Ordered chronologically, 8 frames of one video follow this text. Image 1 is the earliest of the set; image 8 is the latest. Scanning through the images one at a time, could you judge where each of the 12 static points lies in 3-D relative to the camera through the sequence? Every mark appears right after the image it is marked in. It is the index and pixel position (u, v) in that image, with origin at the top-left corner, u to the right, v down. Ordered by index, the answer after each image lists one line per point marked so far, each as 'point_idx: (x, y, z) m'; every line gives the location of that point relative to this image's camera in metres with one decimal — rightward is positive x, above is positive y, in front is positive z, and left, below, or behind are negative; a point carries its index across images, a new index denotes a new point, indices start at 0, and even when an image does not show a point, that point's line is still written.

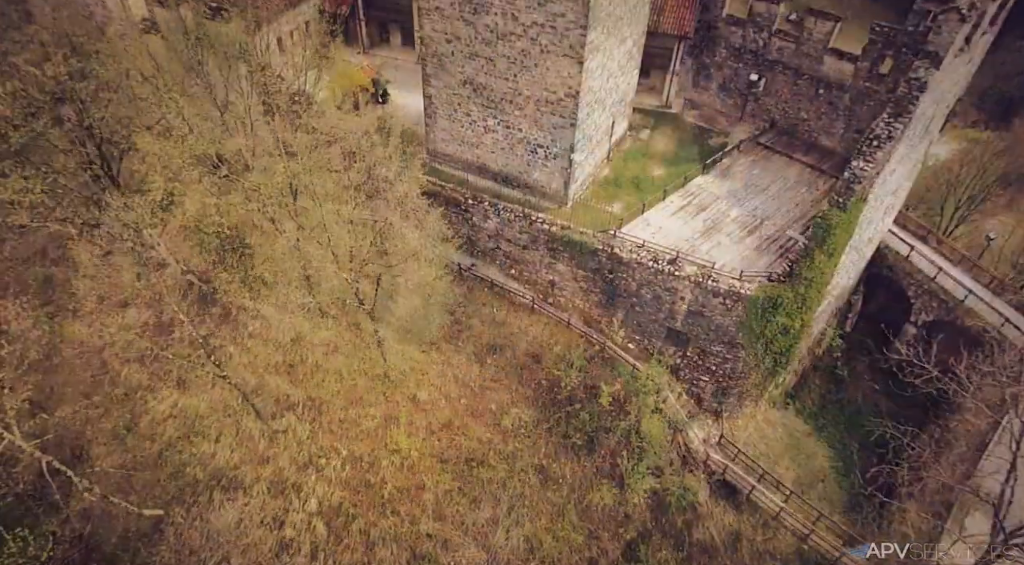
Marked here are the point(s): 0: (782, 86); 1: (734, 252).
0: (+7.4, +5.5, +17.4) m
1: (+5.0, +0.7, +14.1) m
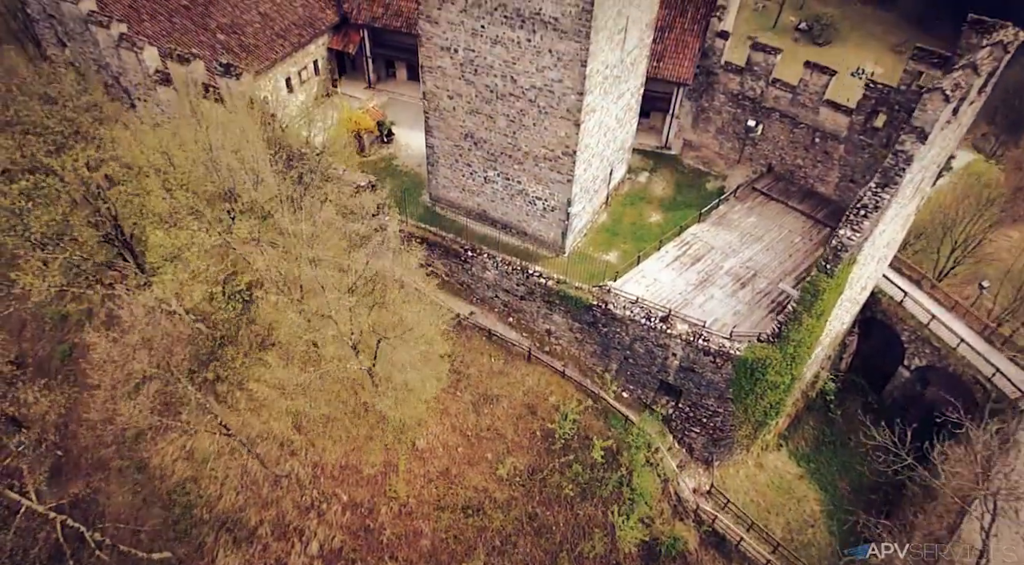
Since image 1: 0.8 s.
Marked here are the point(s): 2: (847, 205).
0: (+7.5, +4.2, +17.7) m
1: (+4.9, -0.6, +14.4) m
2: (+9.1, +2.1, +17.0) m
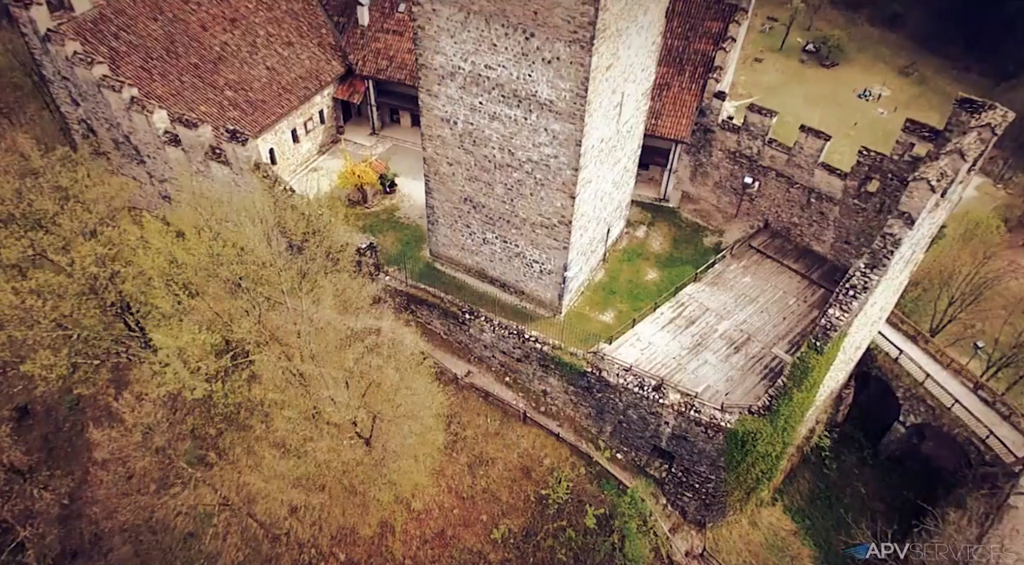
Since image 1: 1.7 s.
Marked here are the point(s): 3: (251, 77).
0: (+7.5, +2.6, +18.0) m
1: (+4.8, -2.1, +14.7) m
2: (+9.1, +0.5, +17.2) m
3: (-7.9, +6.2, +19.1) m
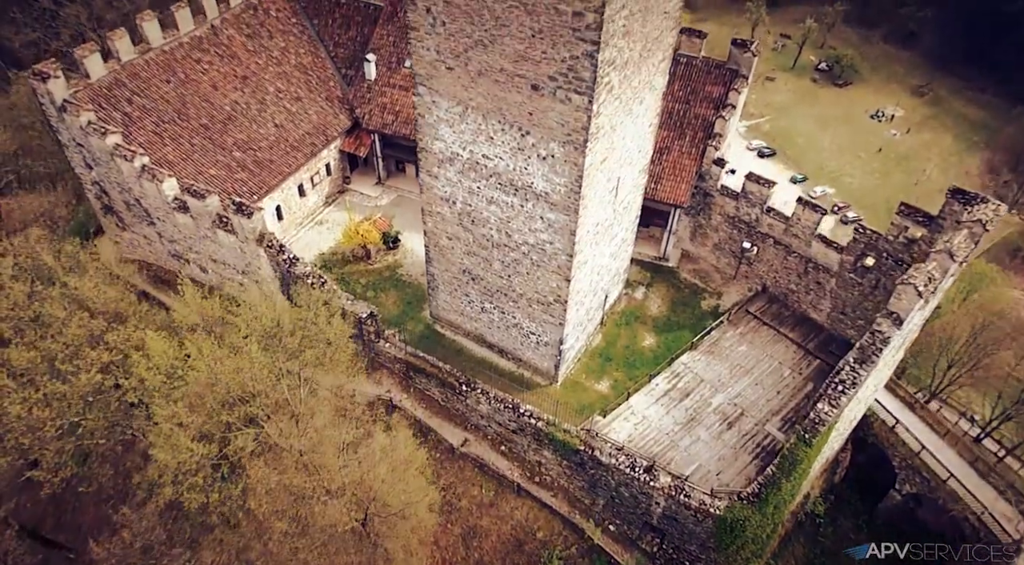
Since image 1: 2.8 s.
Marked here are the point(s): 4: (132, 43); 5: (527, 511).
0: (+7.5, +0.7, +18.1) m
1: (+4.7, -3.9, +14.8) m
2: (+9.0, -1.5, +17.3) m
3: (-7.9, +4.6, +19.5) m
4: (-11.1, +7.1, +18.4) m
5: (+0.4, -5.5, +15.2) m
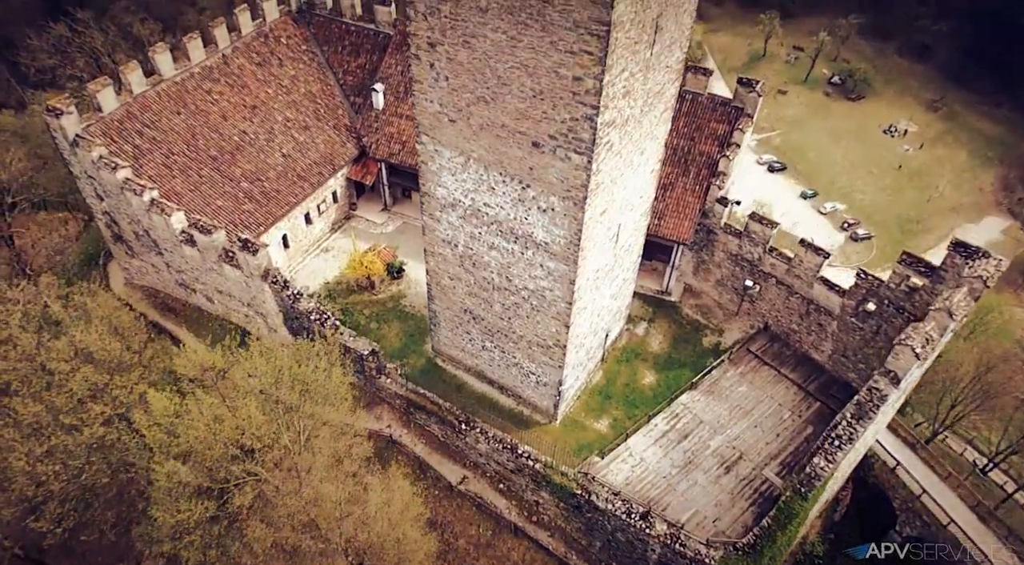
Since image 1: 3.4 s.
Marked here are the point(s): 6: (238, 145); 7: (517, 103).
0: (+7.5, -0.4, +18.1) m
1: (+4.6, -5.0, +14.9) m
2: (+9.0, -2.6, +17.3) m
3: (-7.7, +3.7, +19.8) m
4: (-11.0, +6.2, +18.7) m
5: (+0.3, -6.5, +15.2) m
6: (-8.5, +4.3, +19.6) m
7: (+0.1, +3.2, +11.1) m
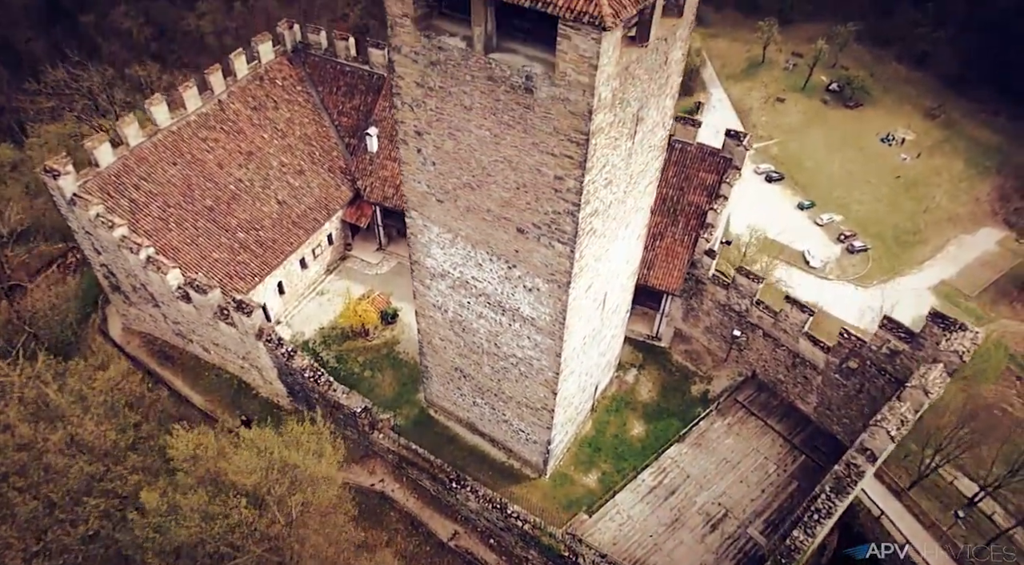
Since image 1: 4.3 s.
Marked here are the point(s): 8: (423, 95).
0: (+7.3, -1.9, +18.4) m
1: (+4.4, -6.5, +15.2) m
2: (+8.8, -4.1, +17.6) m
3: (-8.0, +2.2, +20.1) m
4: (-11.2, +4.7, +19.0) m
5: (0.0, -8.0, +15.6) m
6: (-8.8, +2.8, +19.9) m
7: (-0.2, +1.6, +11.4) m
8: (-1.6, +3.3, +11.1) m
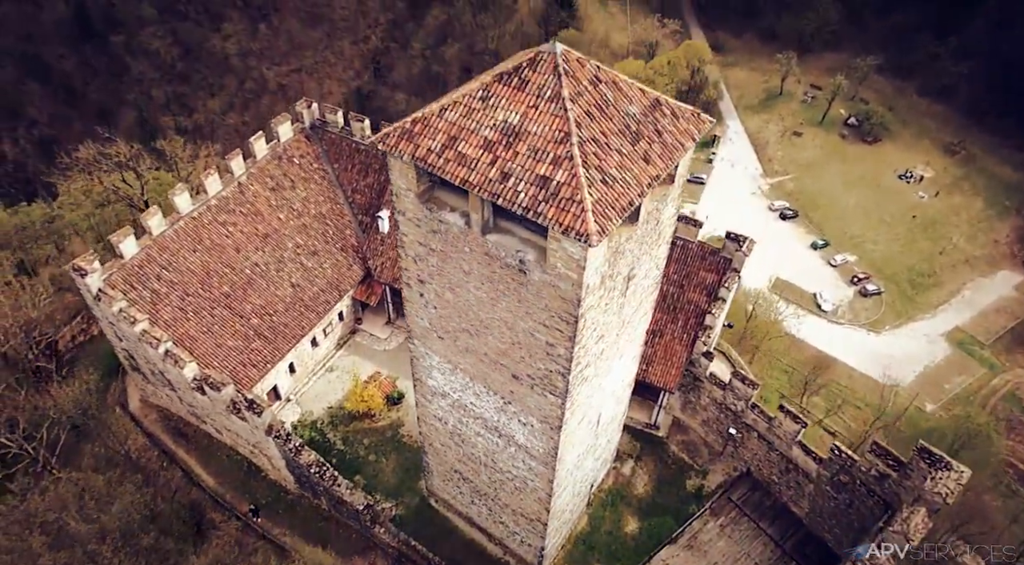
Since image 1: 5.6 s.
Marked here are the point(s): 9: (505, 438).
0: (+7.3, -4.9, +18.8) m
1: (+4.2, -9.4, +15.6) m
2: (+8.7, -7.2, +17.9) m
3: (-7.8, -0.5, +20.9) m
4: (-11.0, +2.1, +19.9) m
5: (-0.2, -10.8, +16.1) m
6: (-8.6, +0.1, +20.7) m
7: (-0.3, -1.1, +12.0) m
8: (-1.6, +0.6, +11.7) m
9: (-0.1, -3.5, +14.0) m
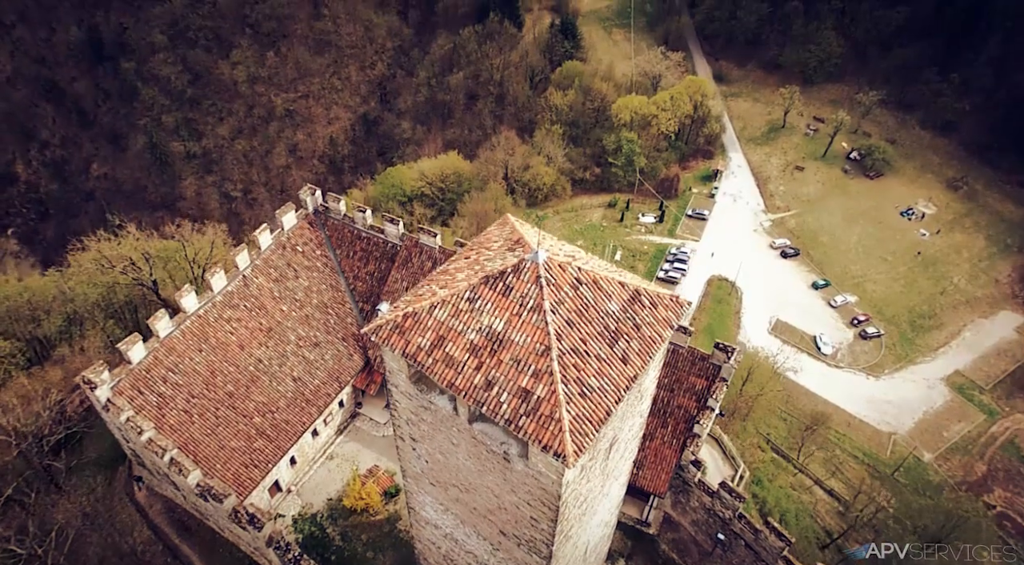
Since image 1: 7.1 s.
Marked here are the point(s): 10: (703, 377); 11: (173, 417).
0: (+7.1, -8.3, +19.2) m
1: (+3.9, -12.8, +16.0) m
2: (+8.4, -10.6, +18.4) m
3: (-8.0, -3.8, +21.5) m
4: (-11.2, -1.1, +20.6) m
5: (-0.5, -14.1, +16.6) m
6: (-8.8, -3.2, +21.4) m
7: (-0.5, -4.4, +12.6) m
8: (-1.9, -2.7, +12.3) m
9: (-0.4, -6.7, +14.5) m
10: (+6.0, -3.1, +20.1) m
11: (-10.6, -4.1, +19.6) m
